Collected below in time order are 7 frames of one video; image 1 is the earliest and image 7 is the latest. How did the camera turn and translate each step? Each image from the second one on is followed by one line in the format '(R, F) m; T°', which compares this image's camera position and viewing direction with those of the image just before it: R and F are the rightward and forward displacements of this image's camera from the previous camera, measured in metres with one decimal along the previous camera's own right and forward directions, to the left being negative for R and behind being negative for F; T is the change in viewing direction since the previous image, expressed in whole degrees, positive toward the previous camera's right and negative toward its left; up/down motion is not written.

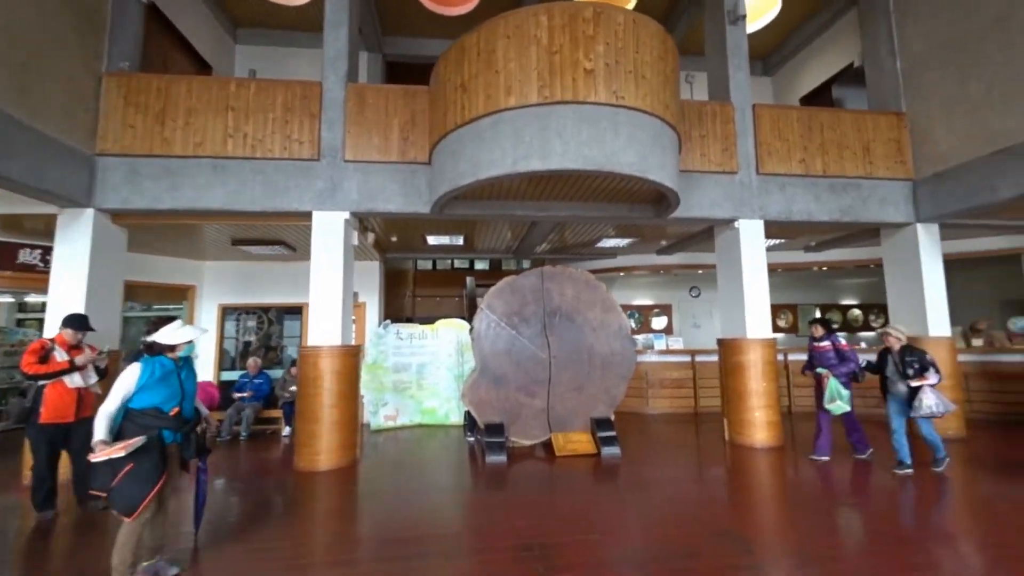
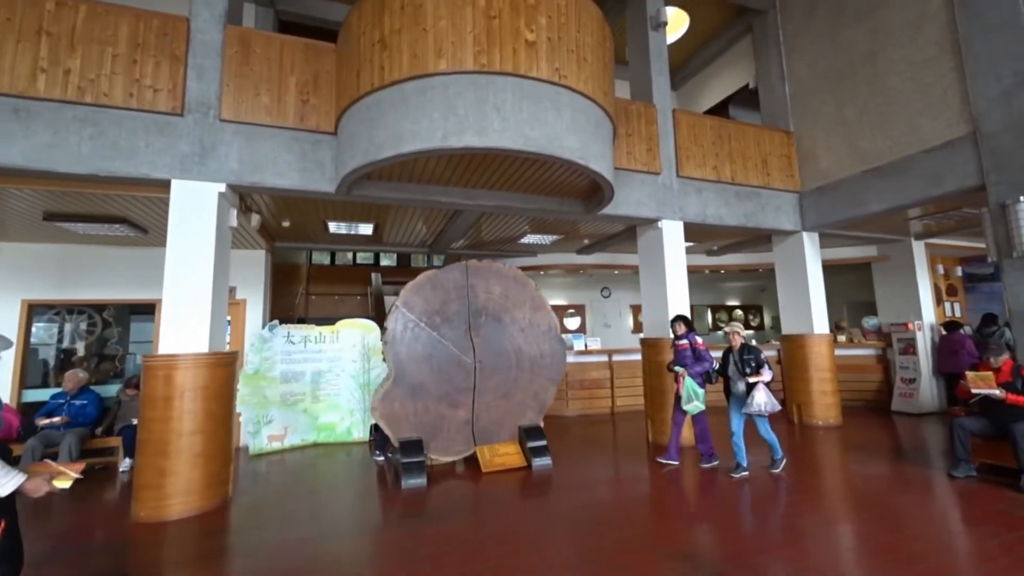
(-0.2, +0.6) m; +13°
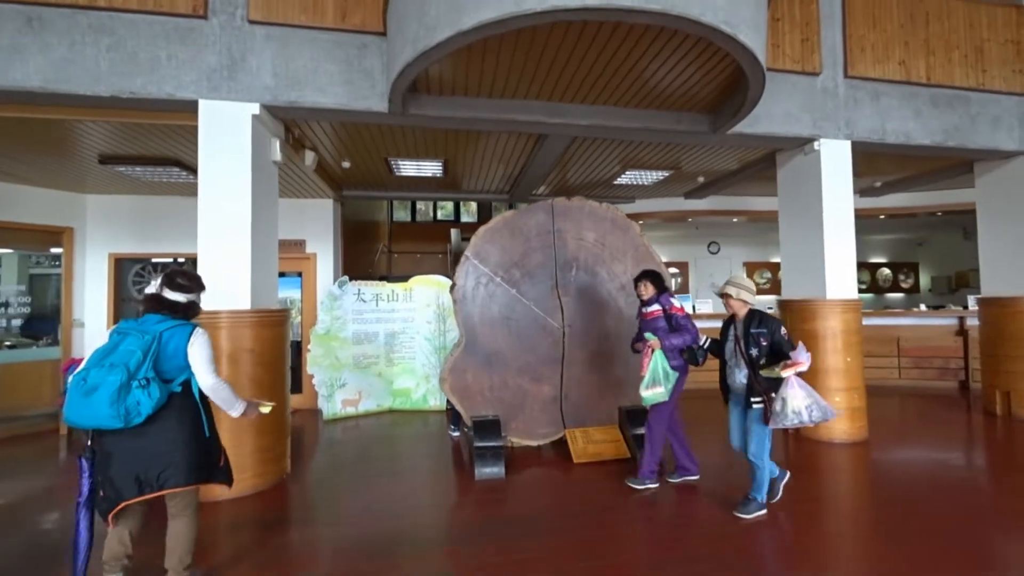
(-0.2, +1.0) m; -10°
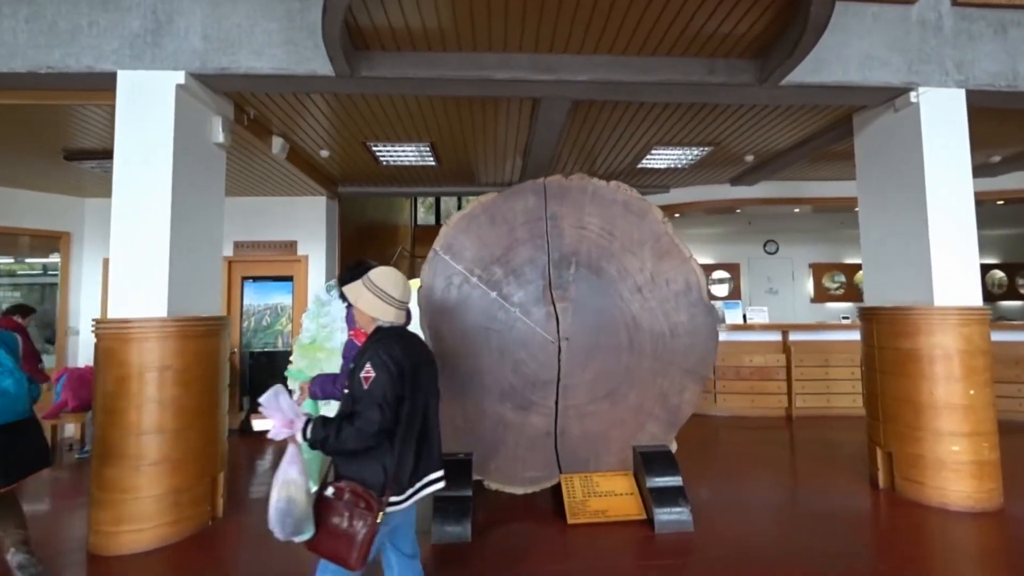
(+0.5, +0.8) m; -7°
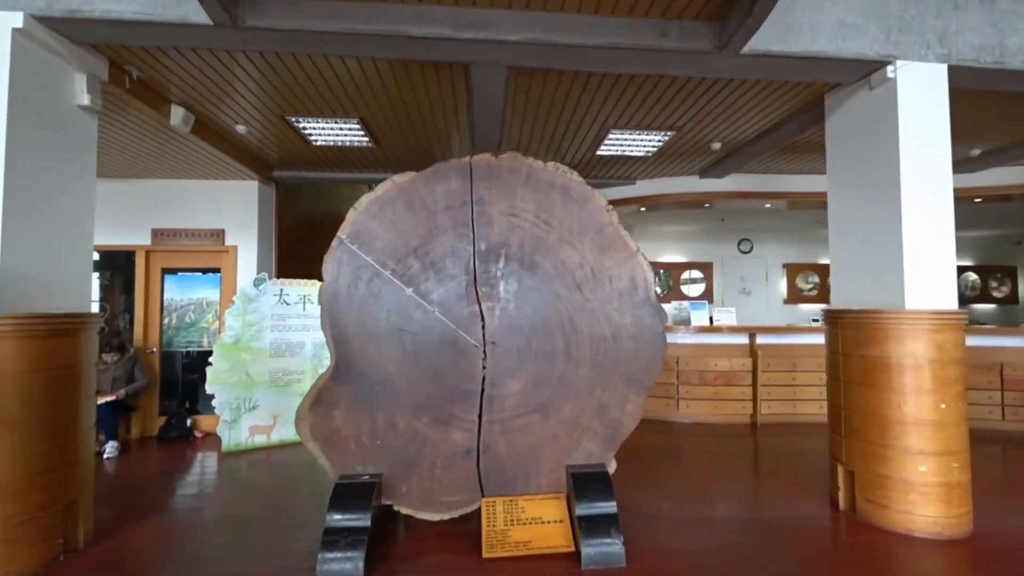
(+0.4, +0.4) m; +2°
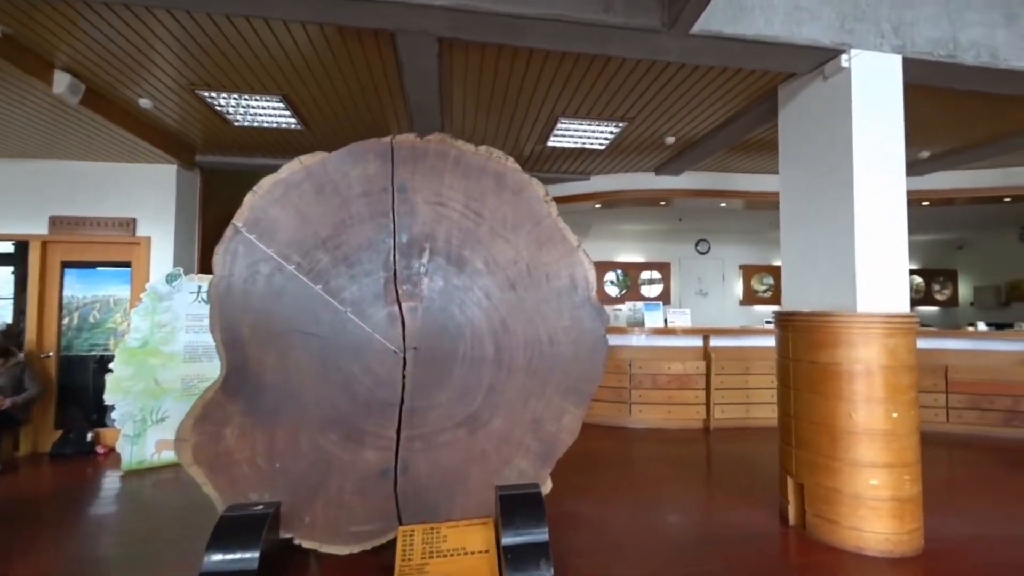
(+0.3, +0.3) m; +4°
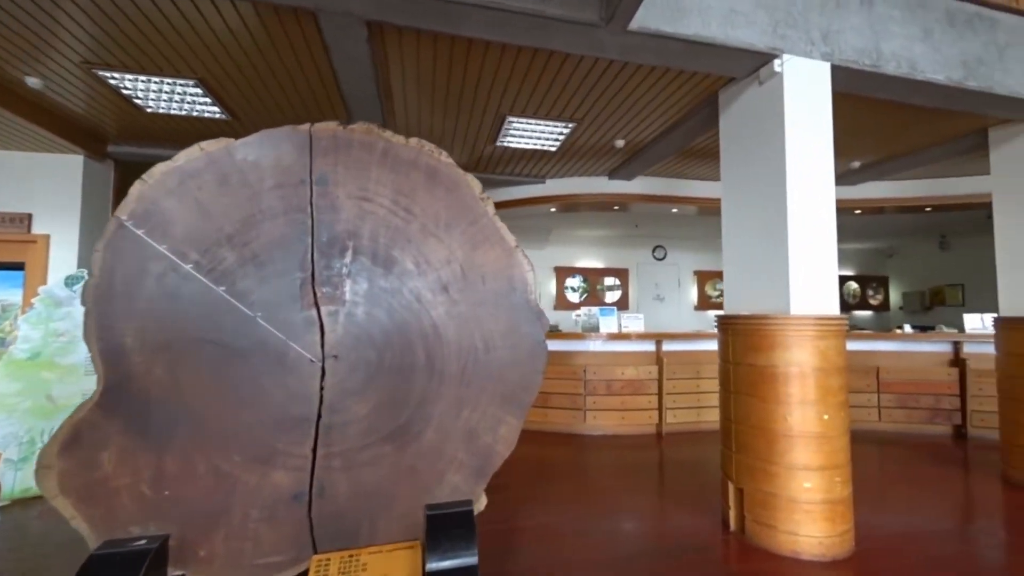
(+0.2, +0.1) m; +5°
